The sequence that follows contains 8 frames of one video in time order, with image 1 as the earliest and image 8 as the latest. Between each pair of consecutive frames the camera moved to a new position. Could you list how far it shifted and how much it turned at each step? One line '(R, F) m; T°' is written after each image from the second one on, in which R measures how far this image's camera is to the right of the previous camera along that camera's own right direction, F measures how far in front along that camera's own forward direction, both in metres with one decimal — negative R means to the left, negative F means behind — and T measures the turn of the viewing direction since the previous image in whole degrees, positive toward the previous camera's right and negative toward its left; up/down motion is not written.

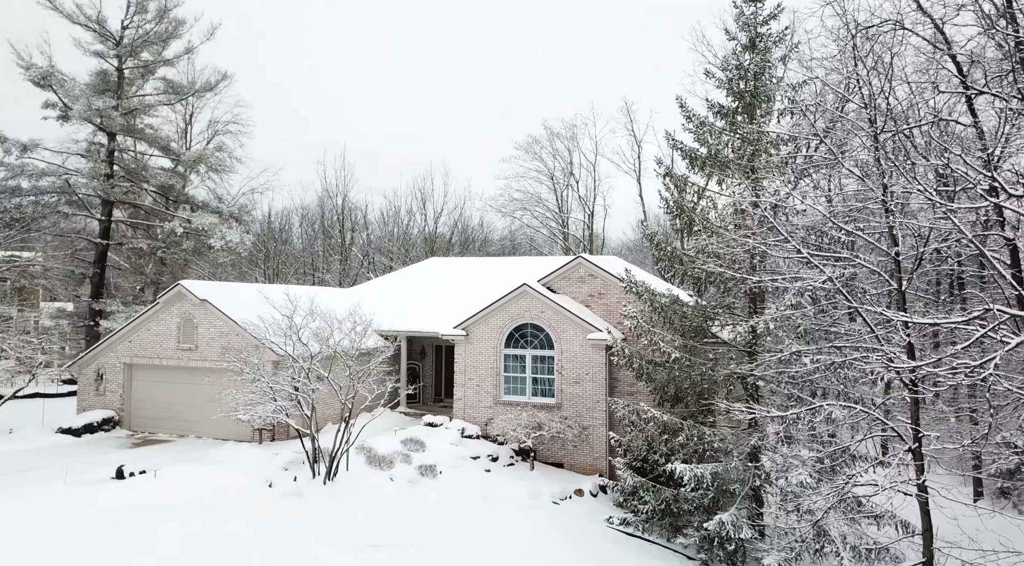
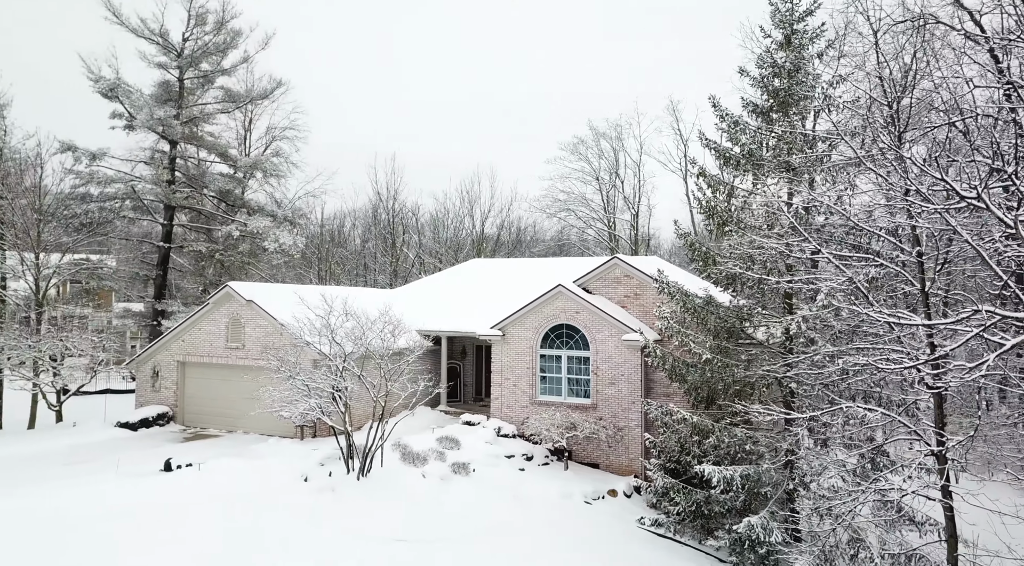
(+0.5, -0.1) m; -4°
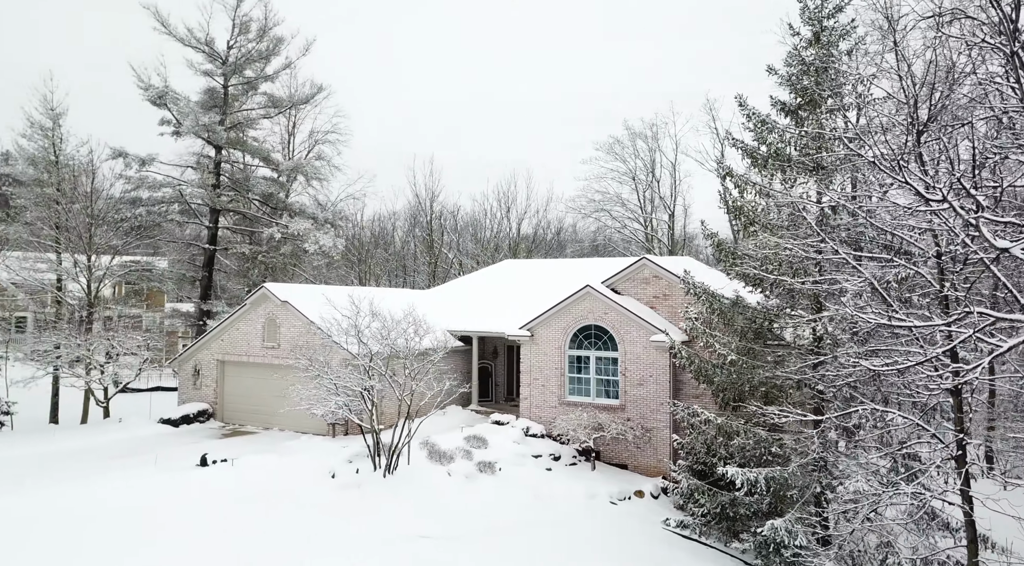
(+0.4, -0.1) m; -3°
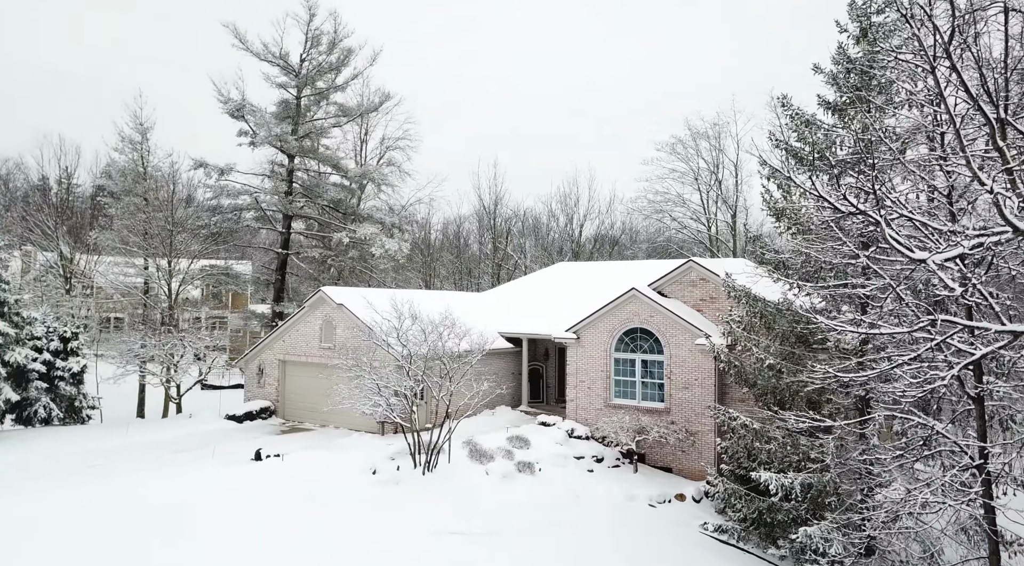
(+0.7, -0.2) m; -6°
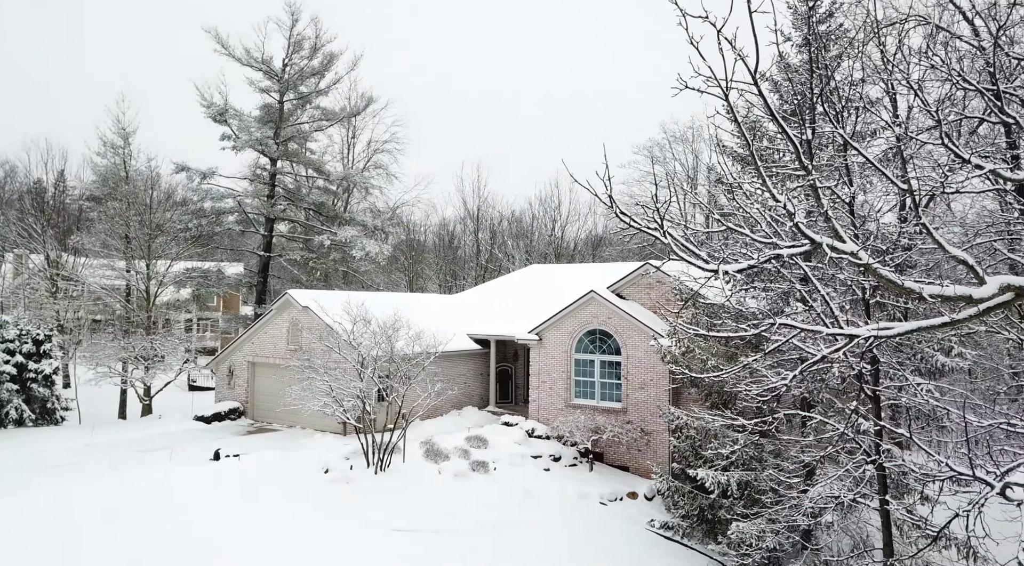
(+0.9, -0.4) m; 0°
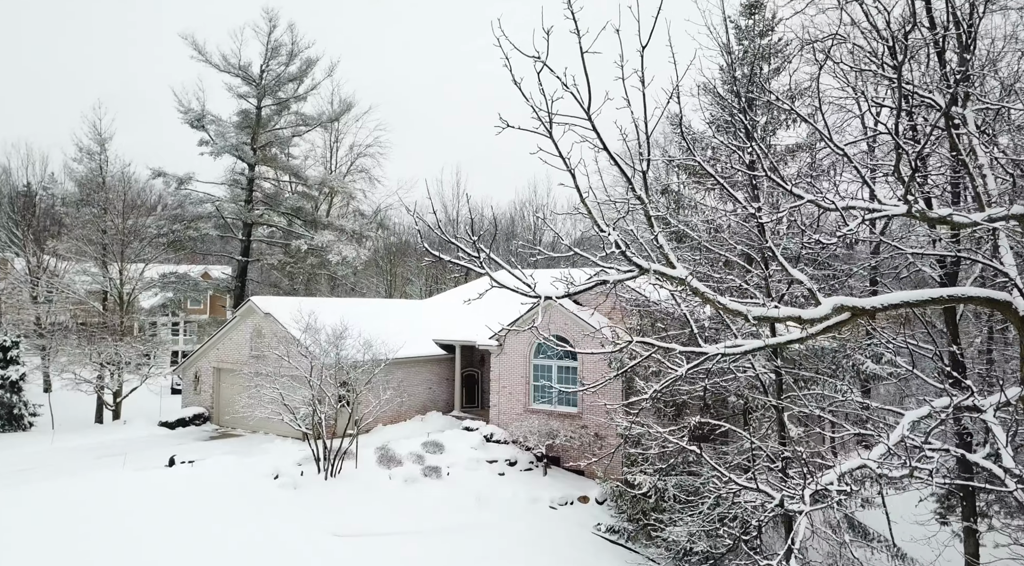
(+0.9, -0.3) m; +1°
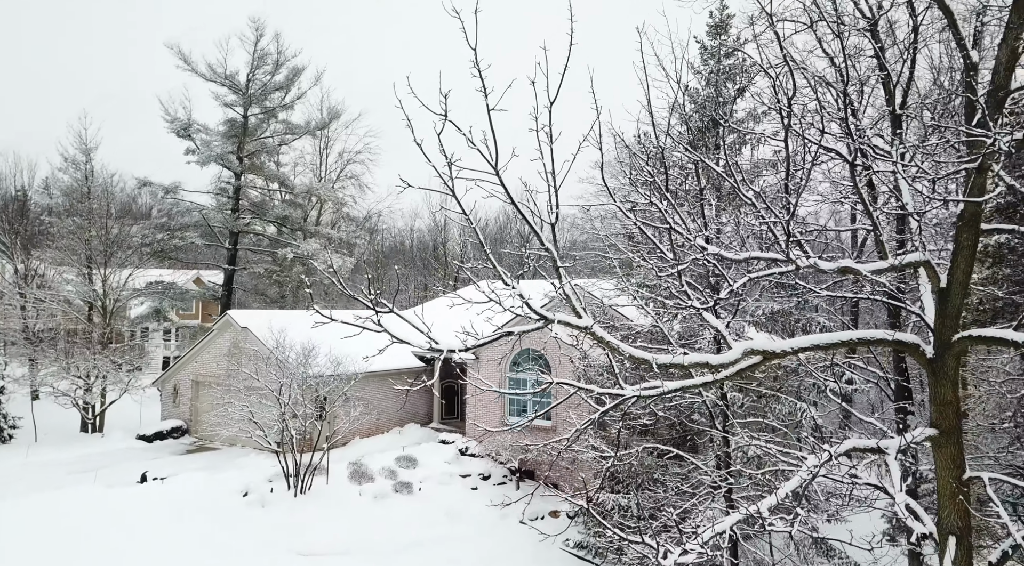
(+0.6, -0.1) m; 0°
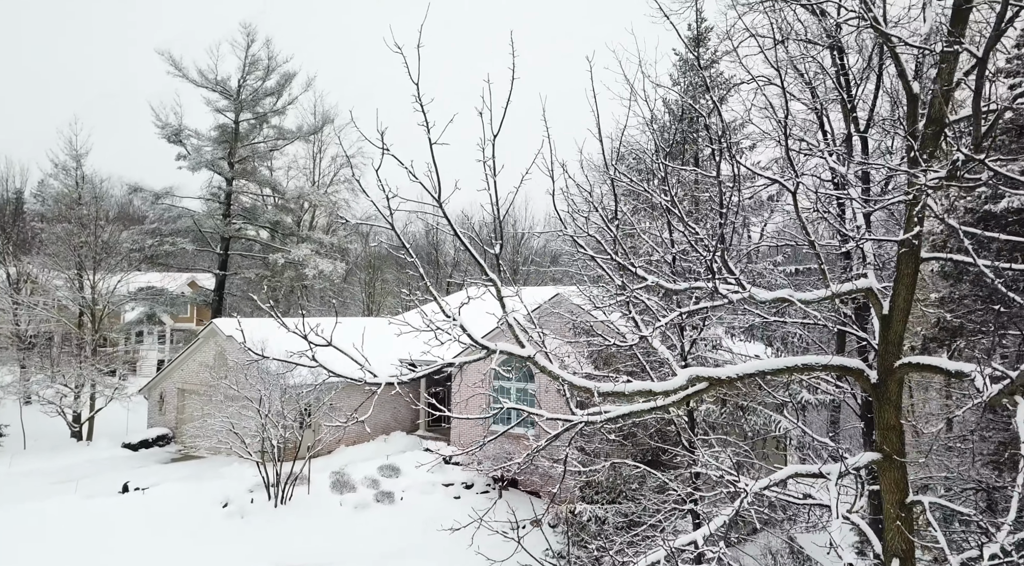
(+0.4, -0.1) m; 0°
